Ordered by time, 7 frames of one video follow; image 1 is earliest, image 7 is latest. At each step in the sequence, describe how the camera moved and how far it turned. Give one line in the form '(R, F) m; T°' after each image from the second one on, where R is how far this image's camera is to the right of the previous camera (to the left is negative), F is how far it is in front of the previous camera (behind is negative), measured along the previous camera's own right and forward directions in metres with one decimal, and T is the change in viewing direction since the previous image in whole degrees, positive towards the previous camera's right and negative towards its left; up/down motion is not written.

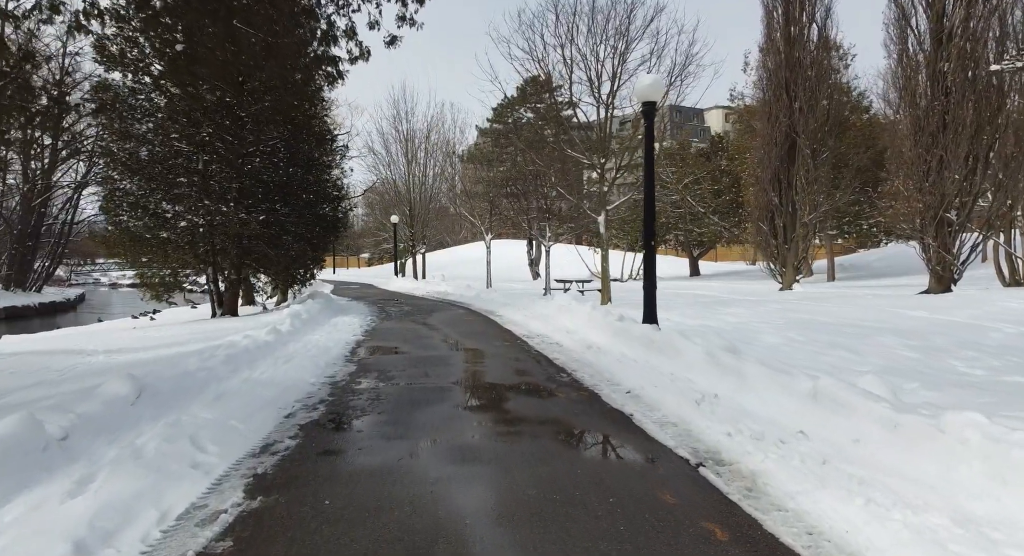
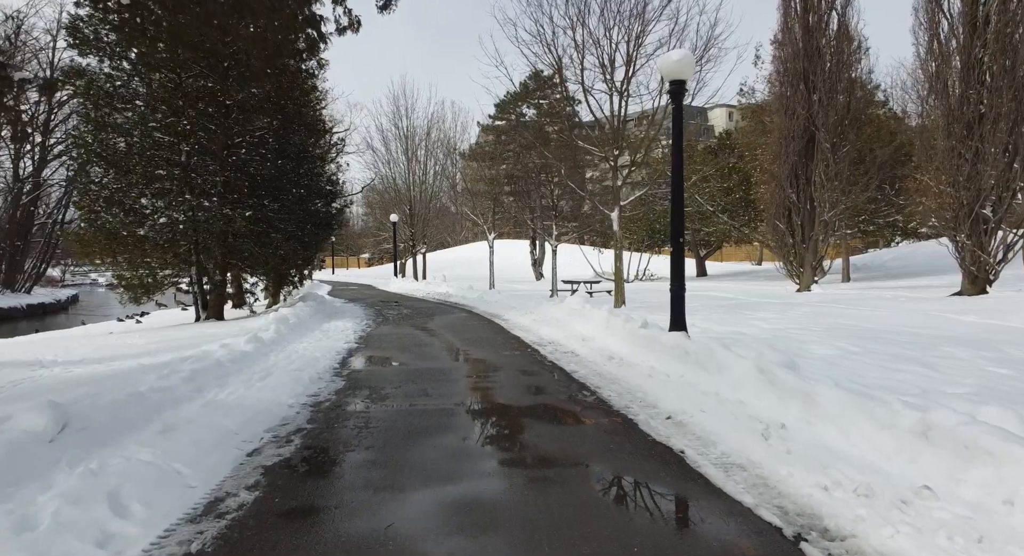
(-0.1, +1.1) m; 0°
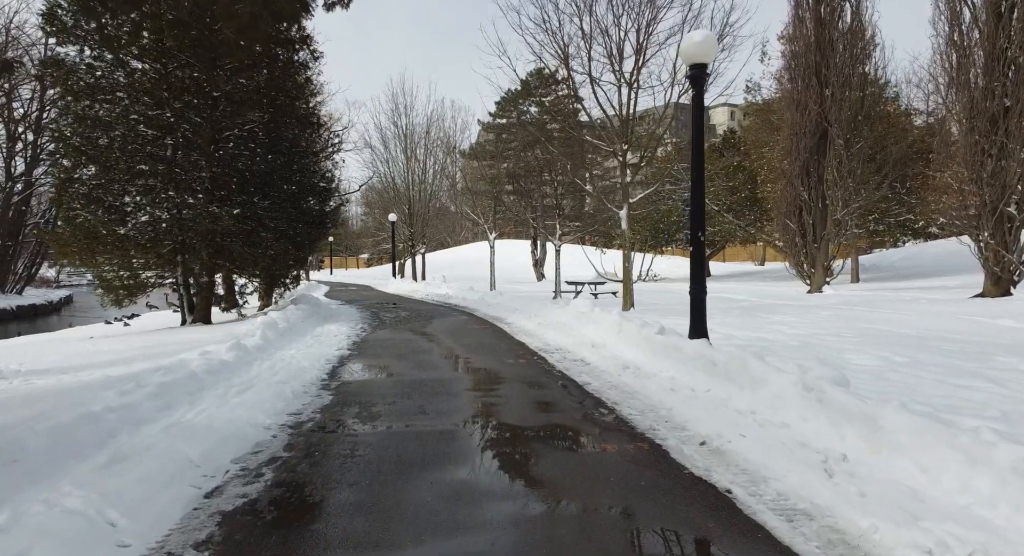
(-0.1, +0.7) m; 0°
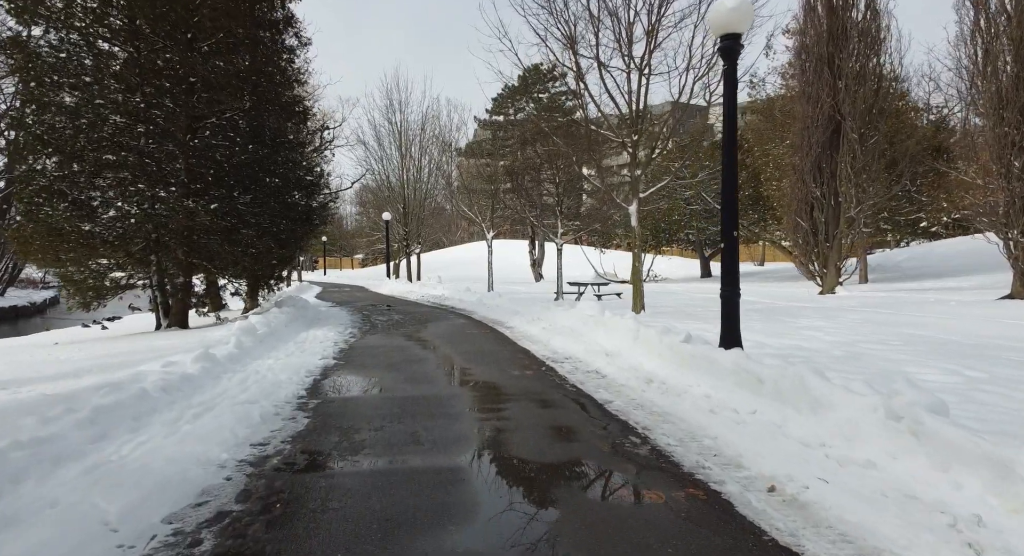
(-0.1, +1.0) m; 0°
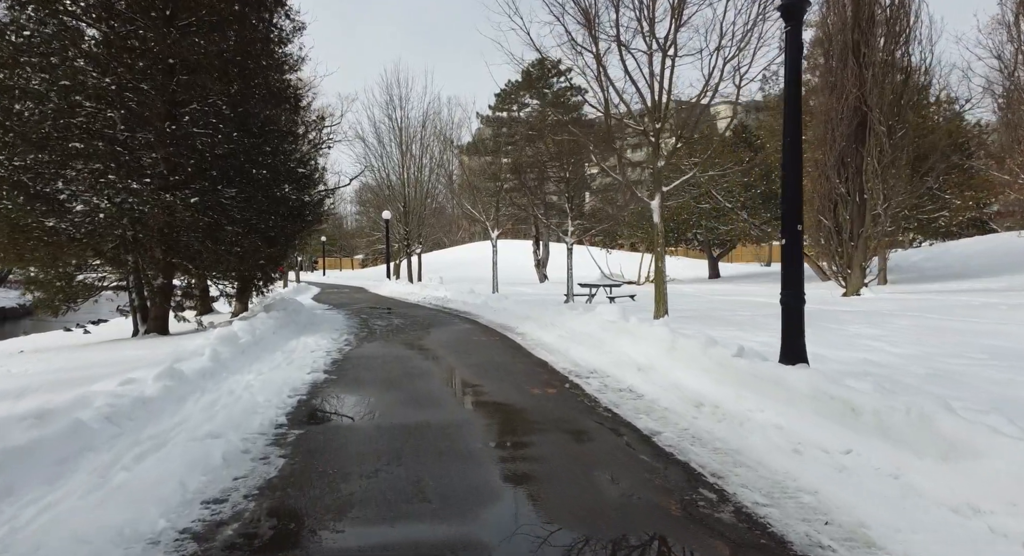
(-0.2, +1.1) m; 0°
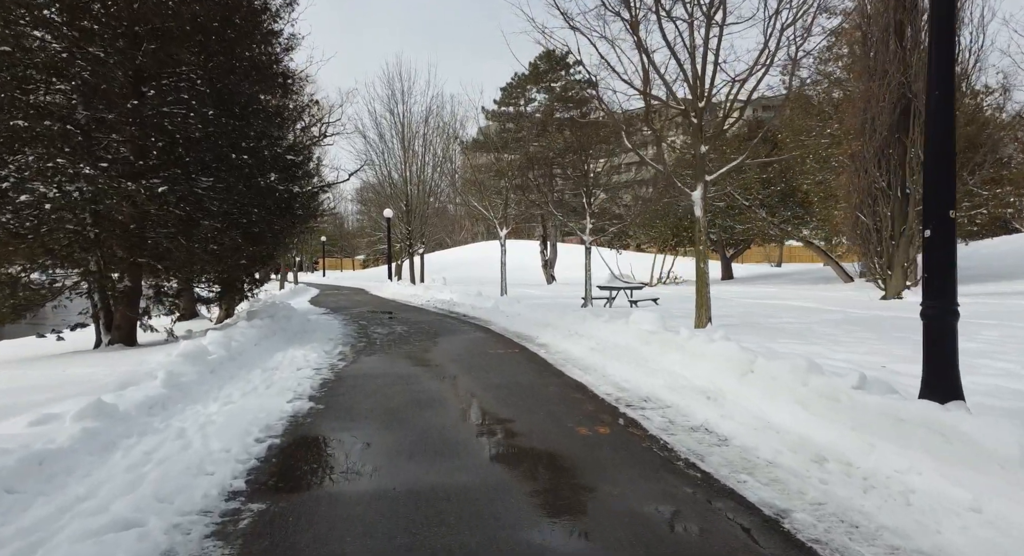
(-0.3, +1.5) m; 0°
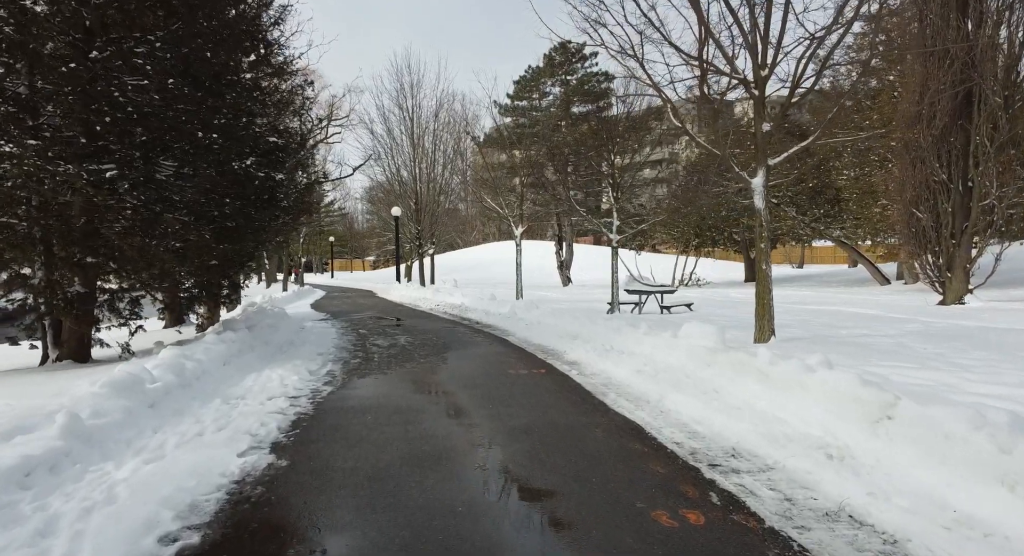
(-0.2, +1.7) m; -1°
